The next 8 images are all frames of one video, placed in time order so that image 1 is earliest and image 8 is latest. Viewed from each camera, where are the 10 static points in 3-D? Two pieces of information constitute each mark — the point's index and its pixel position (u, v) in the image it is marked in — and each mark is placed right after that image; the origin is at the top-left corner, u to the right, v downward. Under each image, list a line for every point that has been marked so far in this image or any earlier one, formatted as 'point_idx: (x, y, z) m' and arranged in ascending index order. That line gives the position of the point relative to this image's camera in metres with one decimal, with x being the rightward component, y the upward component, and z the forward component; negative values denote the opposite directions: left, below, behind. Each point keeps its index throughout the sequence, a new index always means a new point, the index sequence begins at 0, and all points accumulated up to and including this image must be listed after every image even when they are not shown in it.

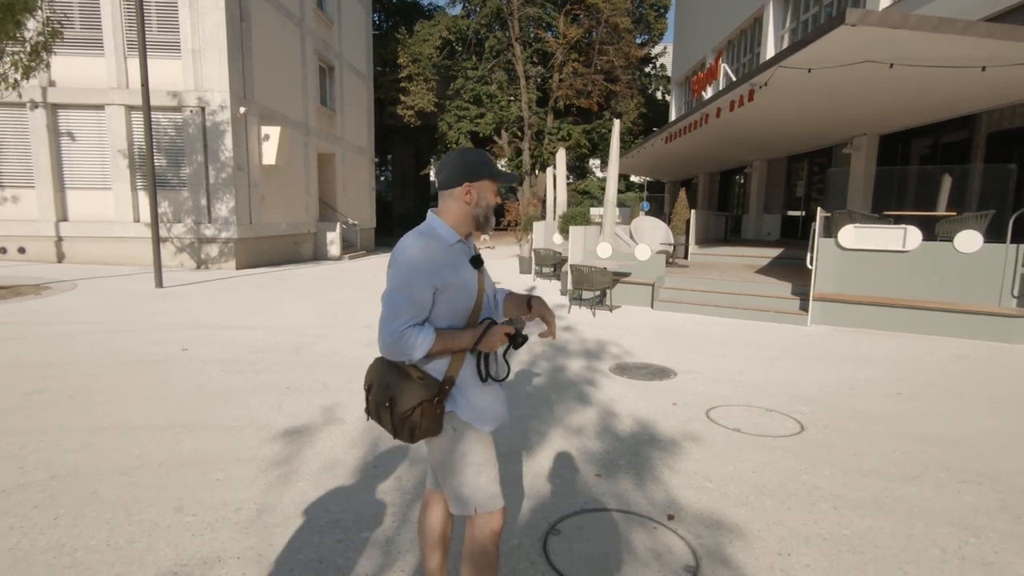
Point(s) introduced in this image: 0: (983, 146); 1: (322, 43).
0: (+7.8, +2.4, +9.0) m
1: (-6.5, +8.3, +18.3) m
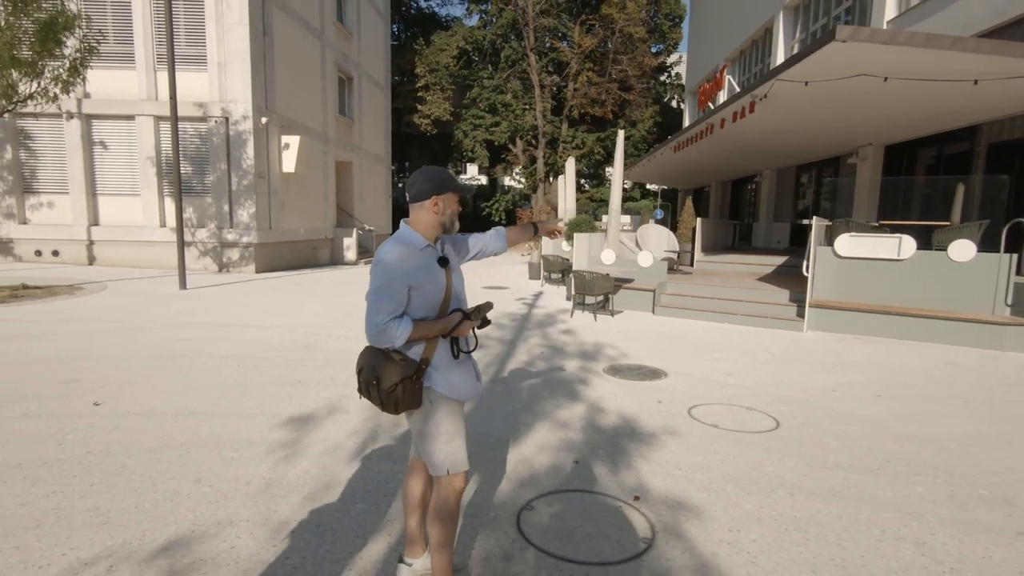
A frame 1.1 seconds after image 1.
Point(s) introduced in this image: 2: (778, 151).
0: (+7.9, +2.2, +9.1) m
1: (-6.0, +8.2, +18.9) m
2: (+6.5, +3.4, +13.2) m
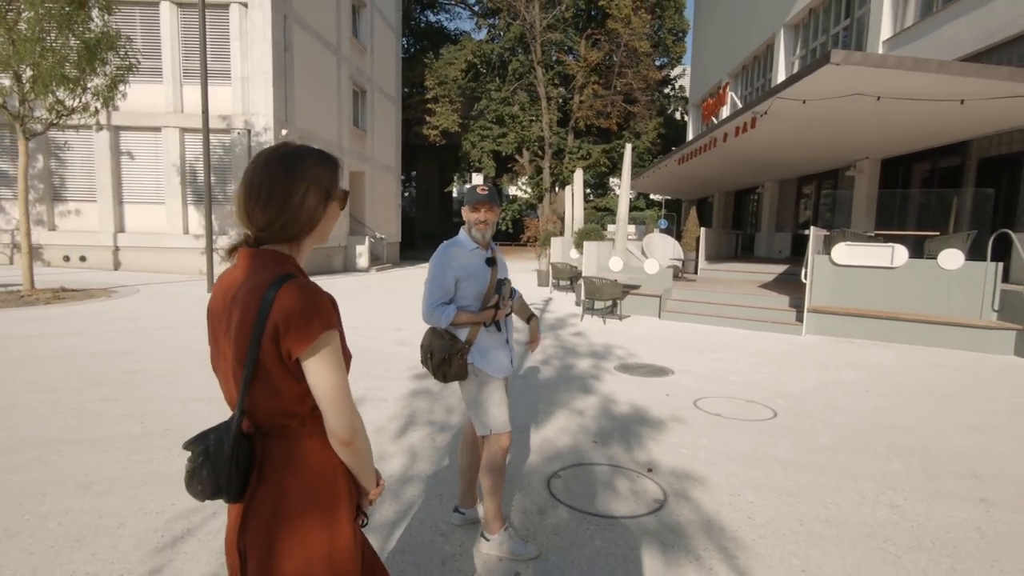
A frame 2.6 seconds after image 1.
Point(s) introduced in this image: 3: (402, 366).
0: (+8.2, +2.1, +9.5) m
1: (-5.7, +8.0, +19.6) m
2: (+6.8, +3.2, +13.7) m
3: (-1.3, -0.9, +6.2) m
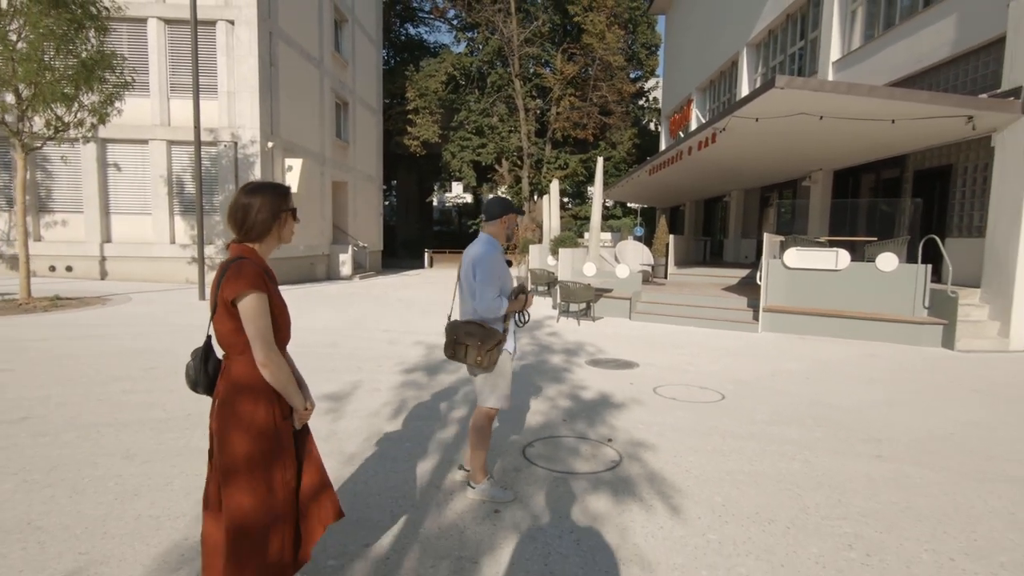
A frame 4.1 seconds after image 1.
0: (+7.8, +2.1, +10.5) m
1: (-6.5, +7.7, +20.1) m
2: (+6.2, +3.1, +14.6) m
3: (-1.5, -0.9, +6.8) m
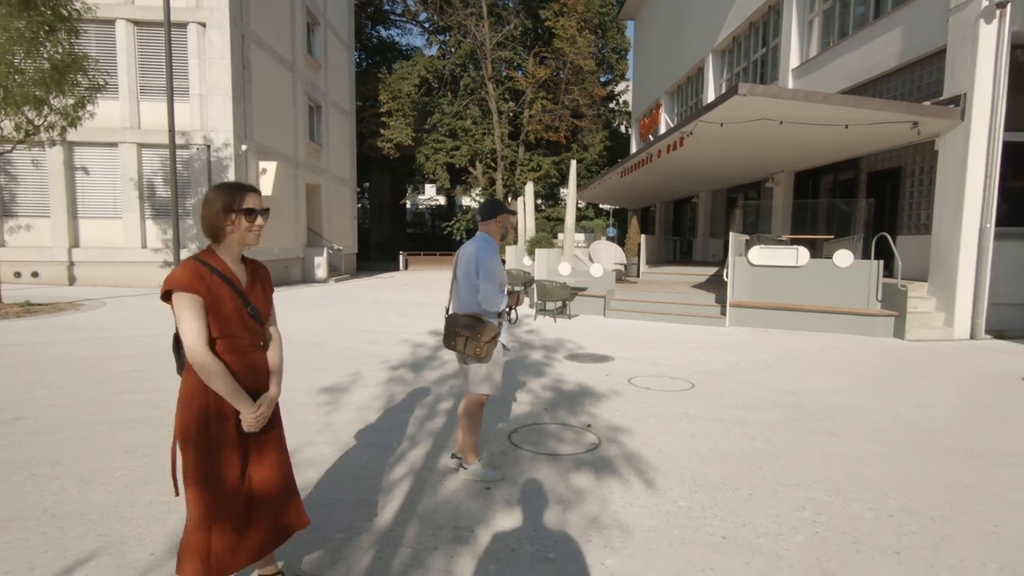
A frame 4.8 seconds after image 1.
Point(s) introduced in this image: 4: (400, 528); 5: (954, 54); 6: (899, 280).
0: (+7.3, +2.2, +11.1) m
1: (-7.5, +7.6, +20.0) m
2: (+5.5, +3.1, +15.2) m
3: (-1.8, -0.9, +7.0) m
4: (-0.6, -1.3, +2.9) m
5: (+7.0, +3.7, +8.5) m
6: (+6.6, +0.1, +9.1) m
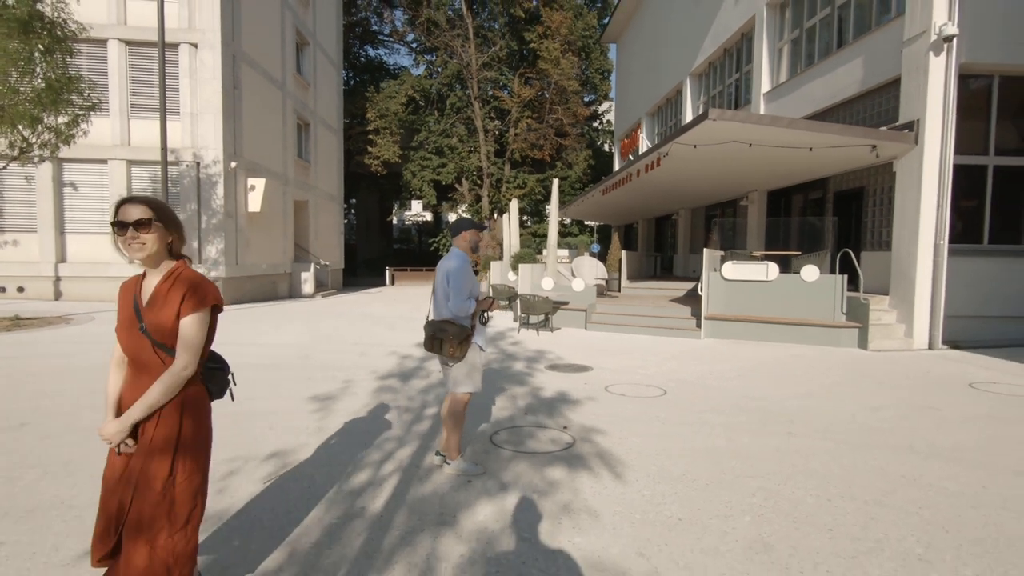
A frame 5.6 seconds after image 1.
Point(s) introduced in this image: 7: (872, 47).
0: (+7.0, +1.9, +11.7) m
1: (-8.1, +7.0, +20.4) m
2: (+5.1, +2.7, +15.7) m
3: (-2.0, -1.1, +7.3) m
4: (-0.7, -1.3, +3.2) m
5: (+6.7, +3.5, +9.1) m
6: (+6.3, -0.1, +9.6) m
7: (+6.8, +4.6, +10.2) m
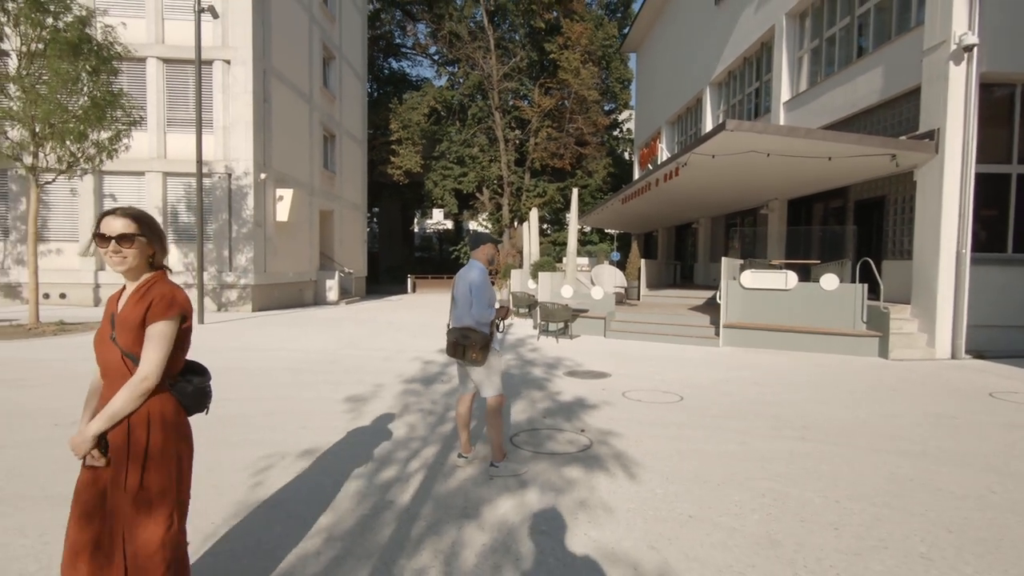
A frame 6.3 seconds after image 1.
0: (+7.4, +1.7, +11.7) m
1: (-7.3, +6.7, +21.0) m
2: (+5.7, +2.5, +15.8) m
3: (-1.7, -1.2, +7.5) m
4: (-0.6, -1.4, +3.4) m
5: (+7.1, +3.3, +9.1) m
6: (+6.7, -0.3, +9.6) m
7: (+7.2, +4.4, +10.2) m
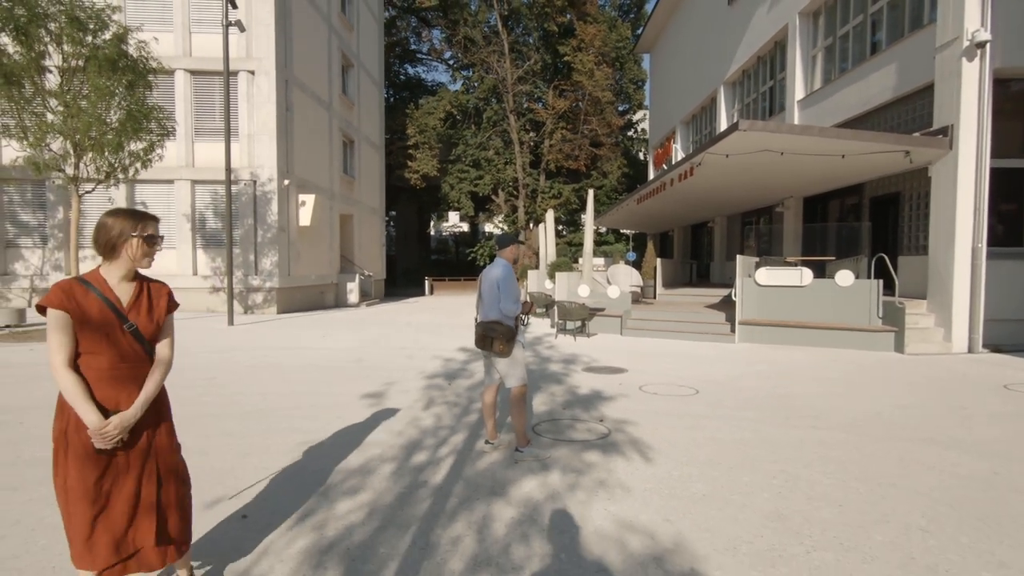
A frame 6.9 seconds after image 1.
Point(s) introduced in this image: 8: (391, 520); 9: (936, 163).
0: (+7.8, +1.8, +11.8) m
1: (-6.7, +6.6, +21.5) m
2: (+6.2, +2.5, +15.9) m
3: (-1.4, -1.2, +7.9) m
4: (-0.4, -1.3, +3.7) m
5: (+7.4, +3.4, +9.2) m
6: (+7.0, -0.2, +9.7) m
7: (+7.5, +4.5, +10.3) m
8: (-0.7, -1.4, +3.2) m
9: (+7.3, +2.2, +9.3) m
